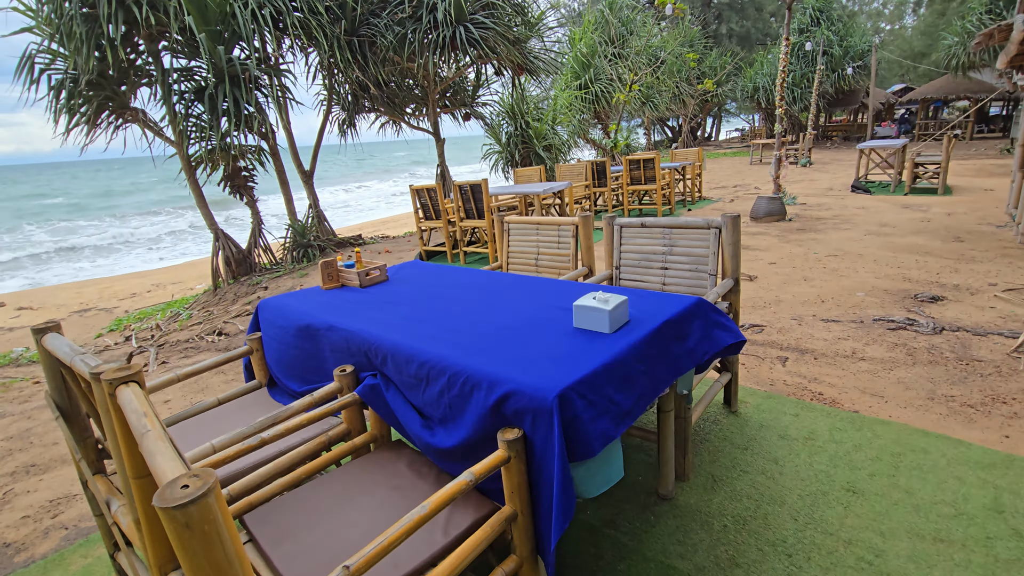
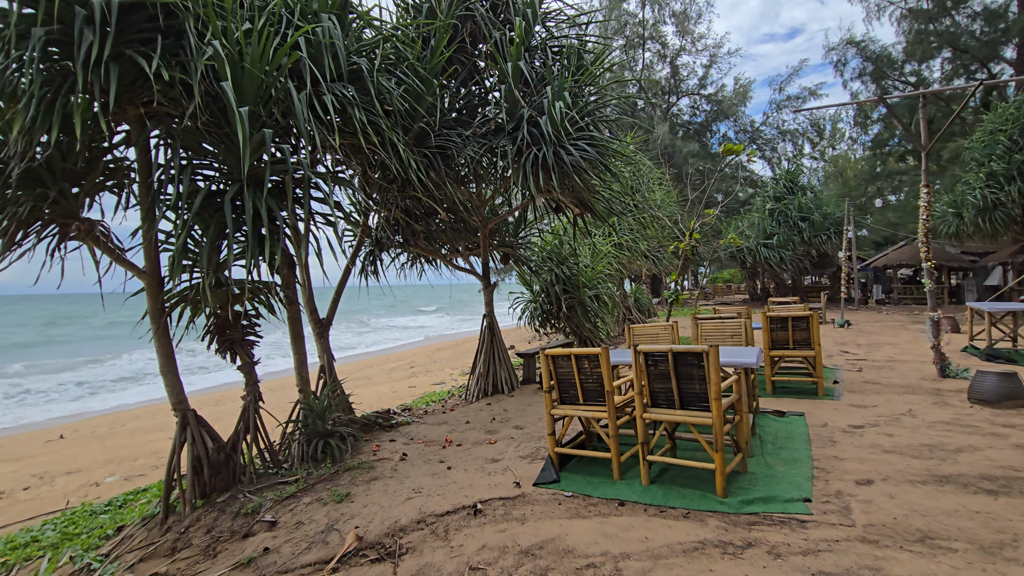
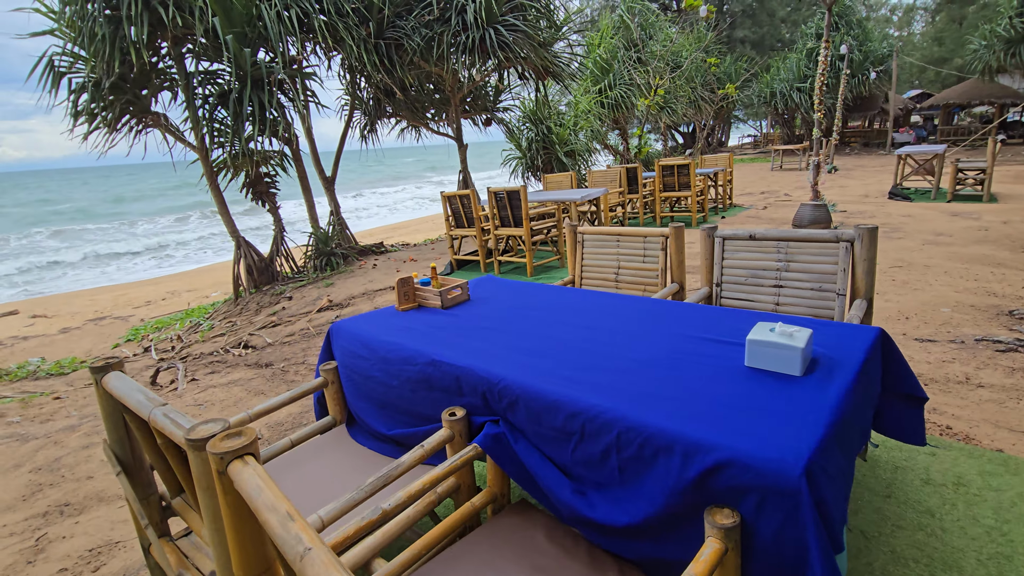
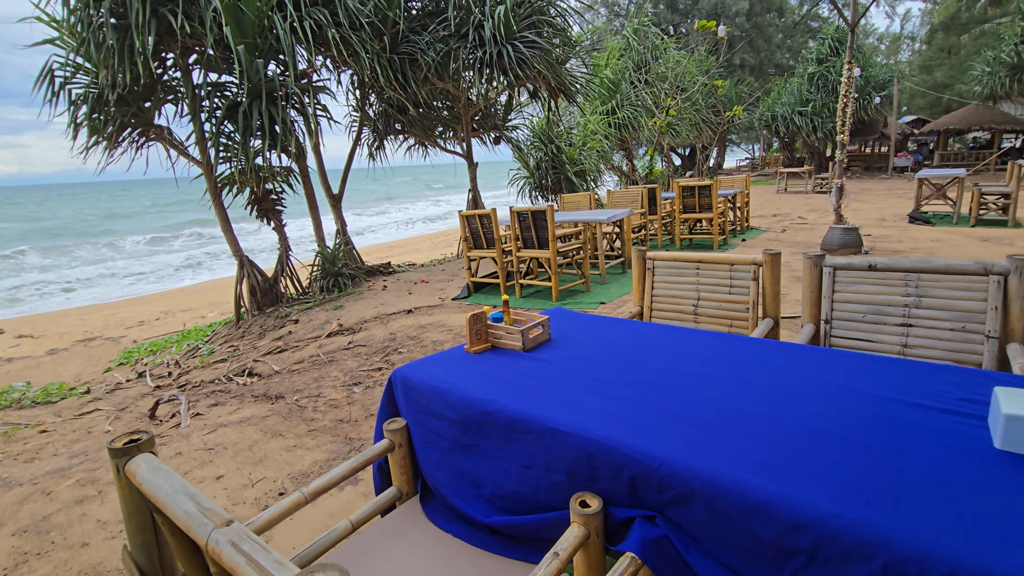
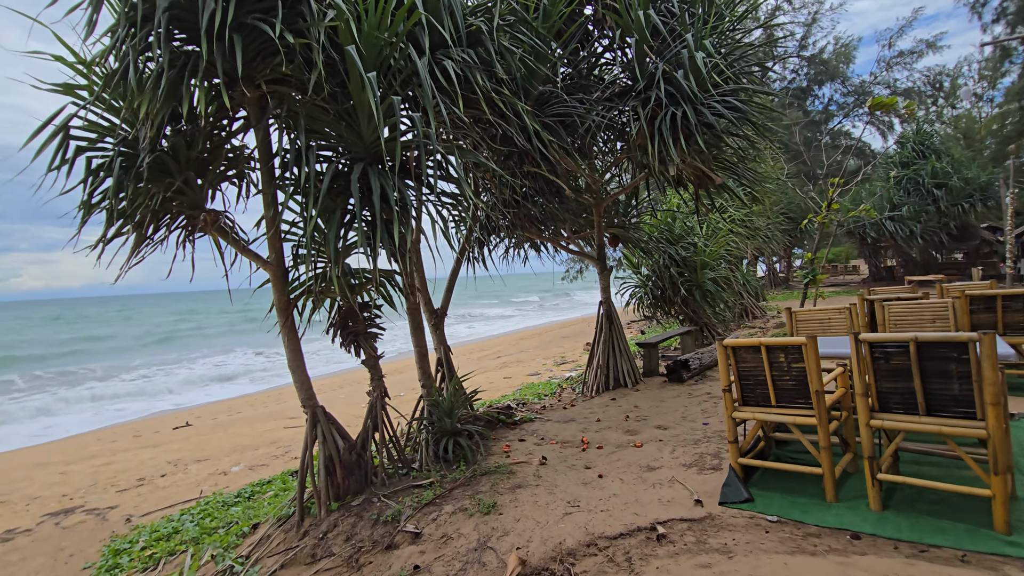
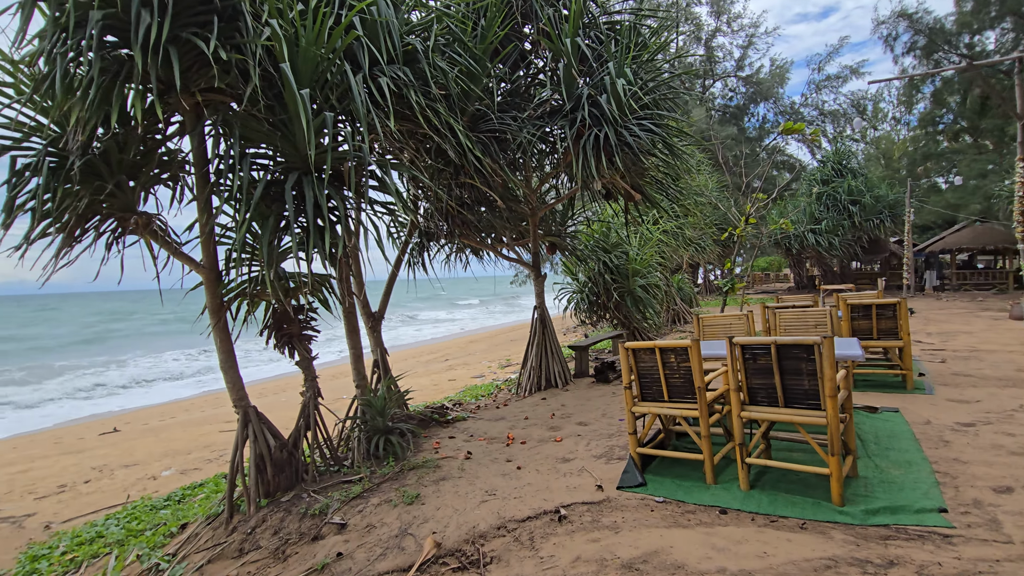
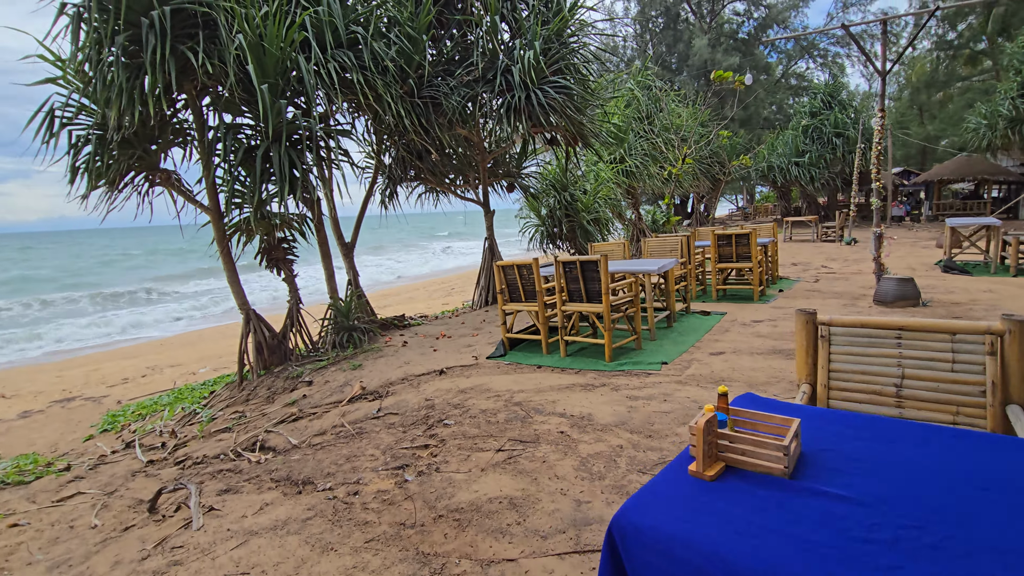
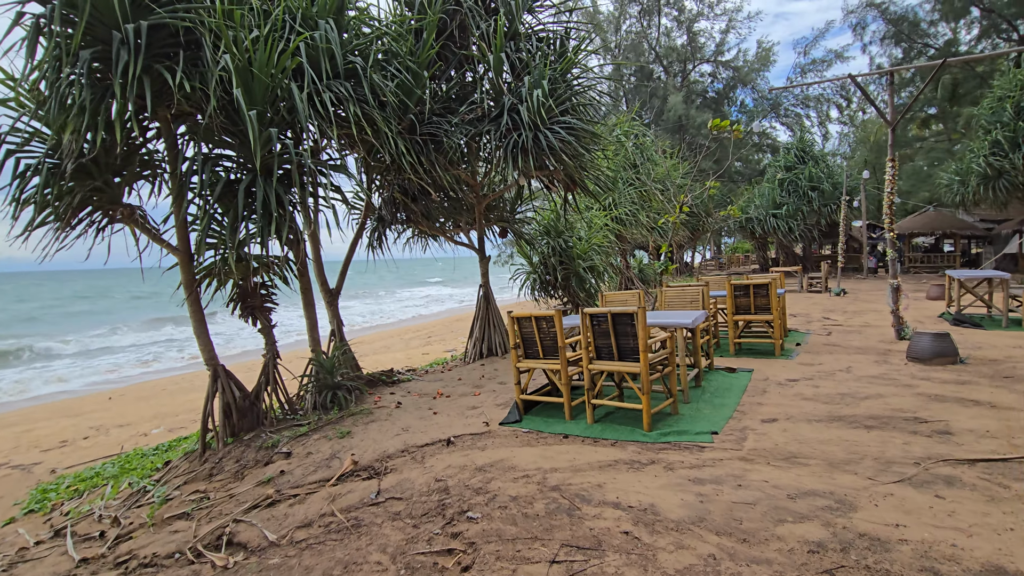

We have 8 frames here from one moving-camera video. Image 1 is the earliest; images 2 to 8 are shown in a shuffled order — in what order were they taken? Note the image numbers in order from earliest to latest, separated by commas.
3, 4, 7, 8, 2, 6, 5
